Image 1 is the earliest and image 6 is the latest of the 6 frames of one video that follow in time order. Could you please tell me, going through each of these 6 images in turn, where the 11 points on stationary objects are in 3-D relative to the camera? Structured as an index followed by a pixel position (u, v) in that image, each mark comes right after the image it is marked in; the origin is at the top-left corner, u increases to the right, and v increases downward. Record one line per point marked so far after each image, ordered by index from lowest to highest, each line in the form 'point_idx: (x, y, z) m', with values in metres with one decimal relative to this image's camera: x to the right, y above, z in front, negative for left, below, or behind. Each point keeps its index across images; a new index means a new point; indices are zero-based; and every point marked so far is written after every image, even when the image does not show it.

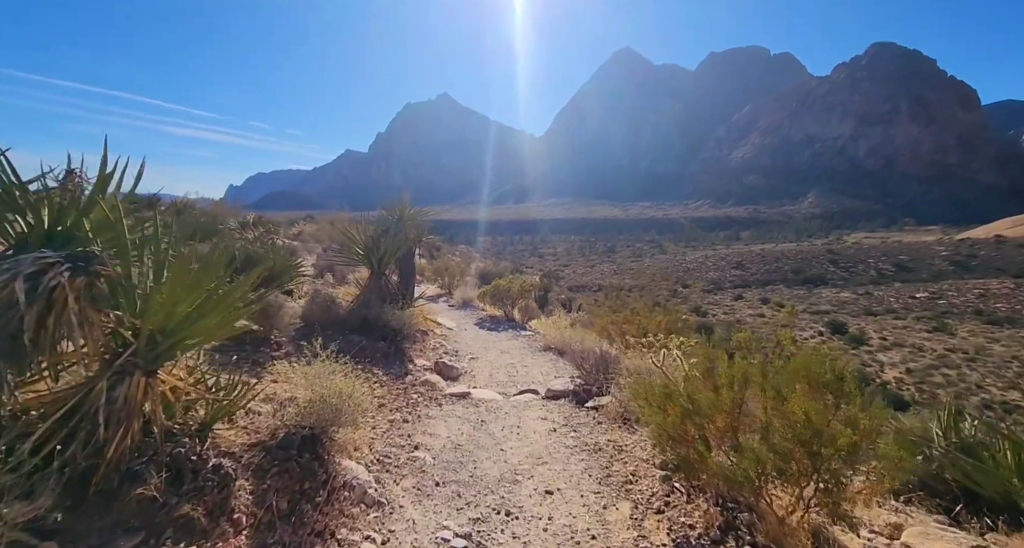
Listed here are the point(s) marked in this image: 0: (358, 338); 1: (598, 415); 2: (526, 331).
0: (-2.1, -0.9, +5.9) m
1: (+0.9, -1.5, +4.6) m
2: (+0.3, -1.4, +10.8) m
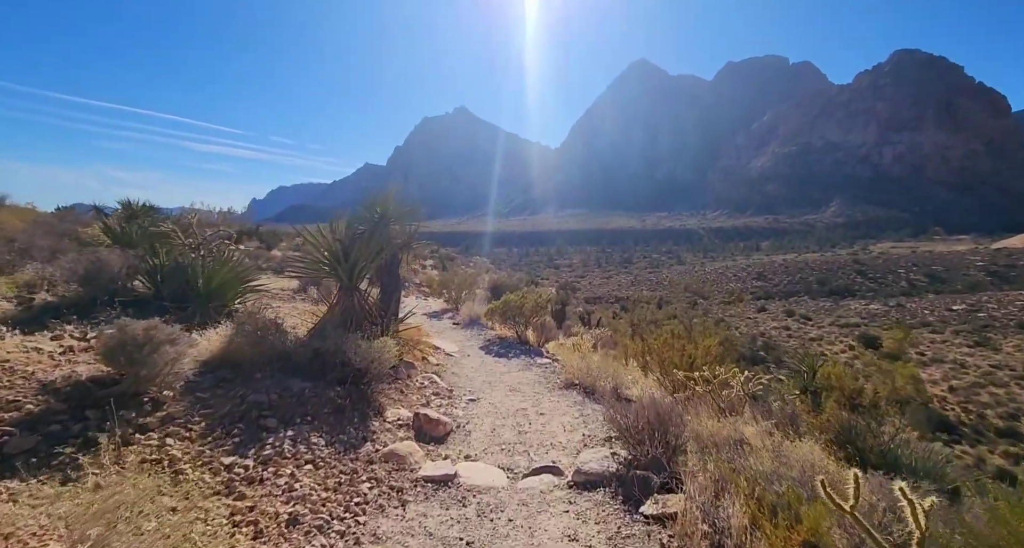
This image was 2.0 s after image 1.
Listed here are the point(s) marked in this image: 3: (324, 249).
0: (-2.0, -1.1, +4.1) m
1: (+1.0, -1.6, +2.7) m
2: (+0.6, -1.7, +8.9) m
3: (-2.5, +0.4, +5.8) m
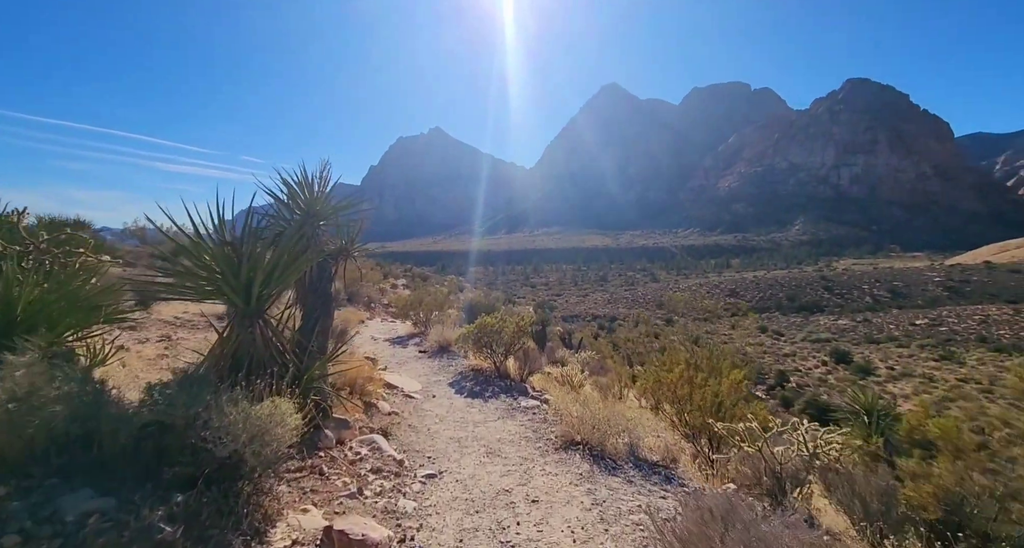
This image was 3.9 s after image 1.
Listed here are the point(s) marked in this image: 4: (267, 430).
0: (-2.1, -1.2, +2.2) m
1: (+0.9, -1.7, +0.9) m
2: (+0.2, -2.0, +7.1) m
3: (-2.7, +0.2, +3.9) m
4: (-1.6, -1.0, +2.7) m
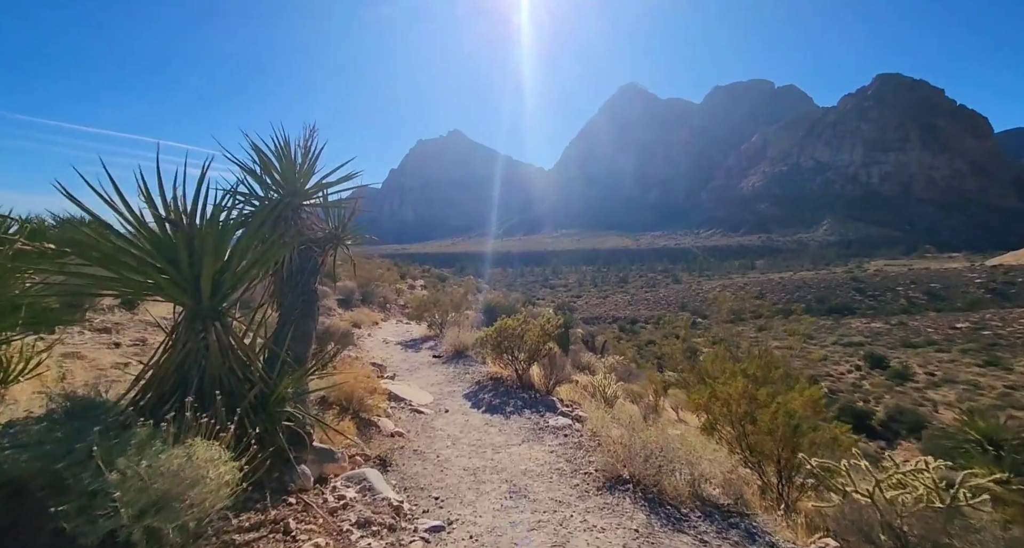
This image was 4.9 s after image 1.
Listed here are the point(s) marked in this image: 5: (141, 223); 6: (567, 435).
0: (-2.0, -1.1, +1.3) m
1: (+1.0, -1.6, -0.2) m
2: (+0.6, -1.9, +6.0) m
3: (-2.5, +0.3, +3.0) m
4: (-1.4, -0.9, +1.8) m
5: (-2.5, +0.3, +3.0) m
6: (+0.7, -1.9, +5.1) m
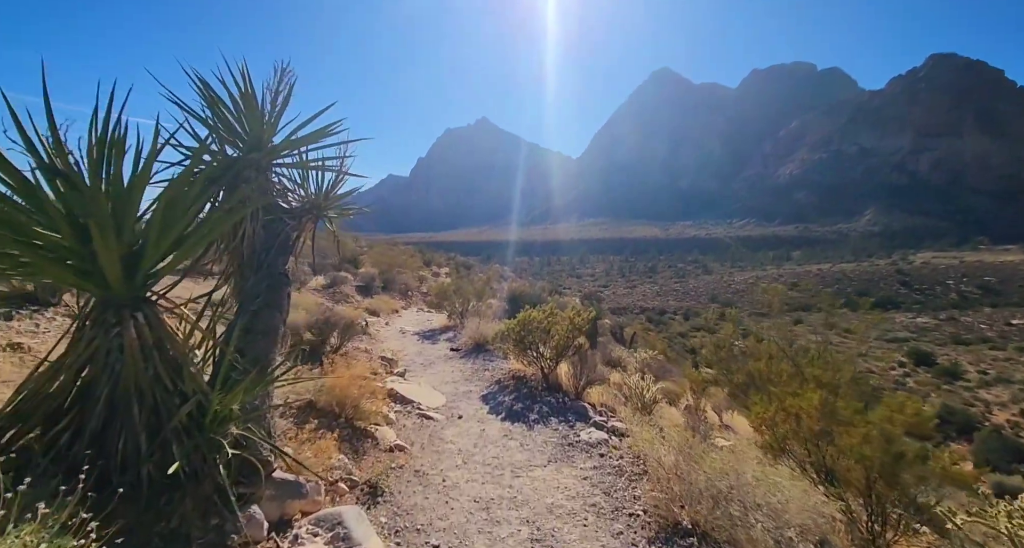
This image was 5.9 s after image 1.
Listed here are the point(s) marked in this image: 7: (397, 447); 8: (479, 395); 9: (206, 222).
0: (-2.0, -1.0, +0.5) m
1: (+0.9, -1.5, -1.1) m
2: (+0.8, -1.8, +5.1) m
3: (-2.4, +0.4, +2.2) m
4: (-1.3, -0.8, +0.9) m
5: (-2.4, +0.5, +2.2) m
6: (+0.9, -1.7, +4.2) m
7: (-1.1, -1.6, +4.1) m
8: (-0.5, -1.7, +6.2) m
9: (-1.8, +0.3, +2.5) m
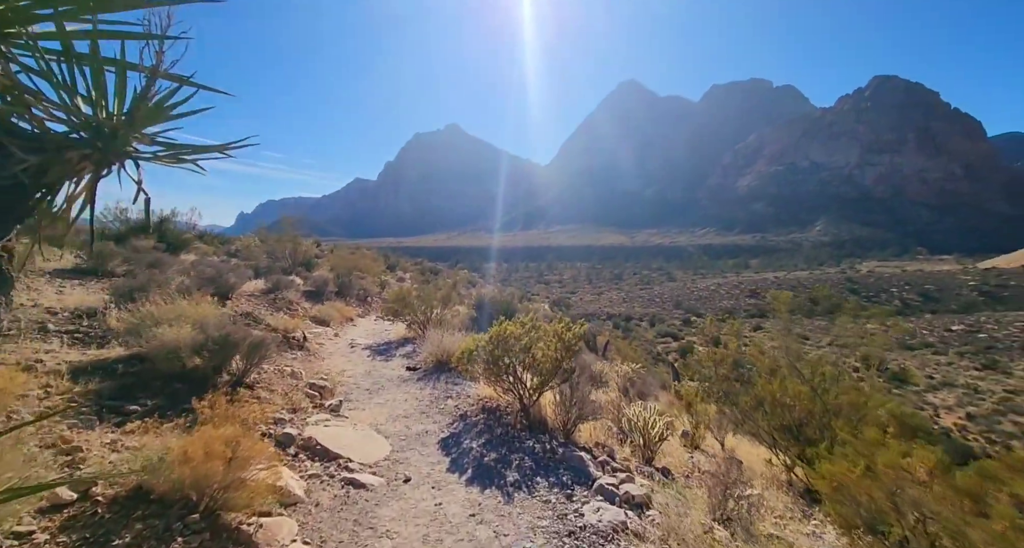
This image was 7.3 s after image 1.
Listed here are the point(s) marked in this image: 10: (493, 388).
0: (-1.9, -0.9, -1.2) m
1: (+1.1, -1.5, -2.6) m
2: (+0.6, -1.8, +3.6) m
3: (-2.4, +0.4, +0.5) m
4: (-1.3, -0.7, -0.7) m
5: (-2.4, +0.5, +0.5) m
6: (+0.7, -1.7, +2.7) m
7: (-1.3, -1.6, +2.4) m
8: (-0.8, -1.7, +4.6) m
9: (-1.8, +0.3, +0.9) m
10: (-0.2, -1.5, +5.8) m
